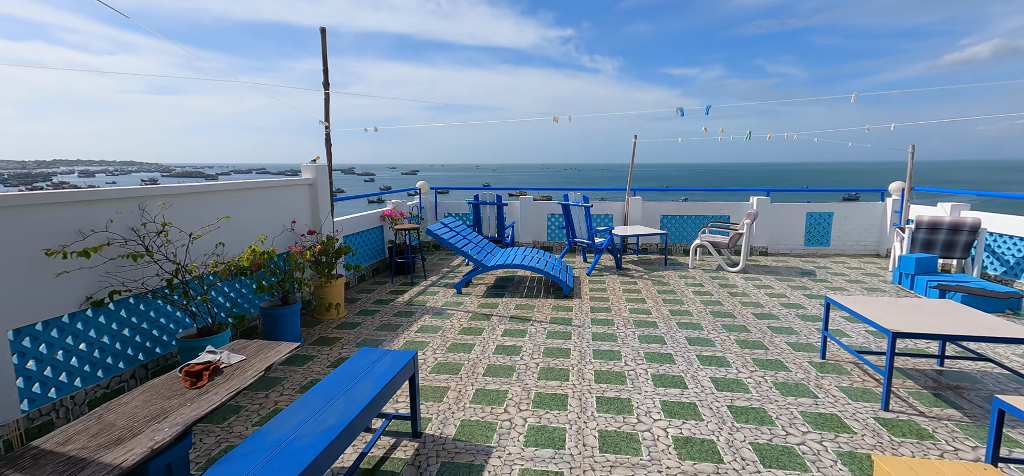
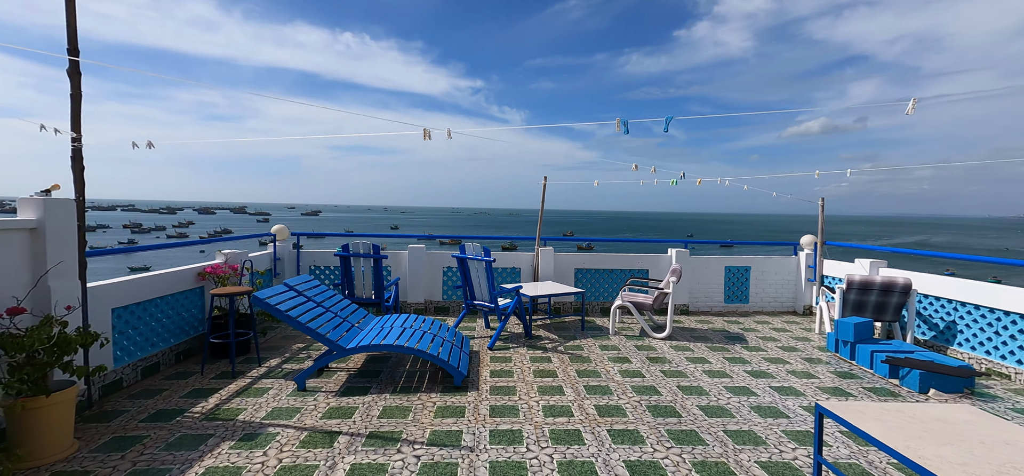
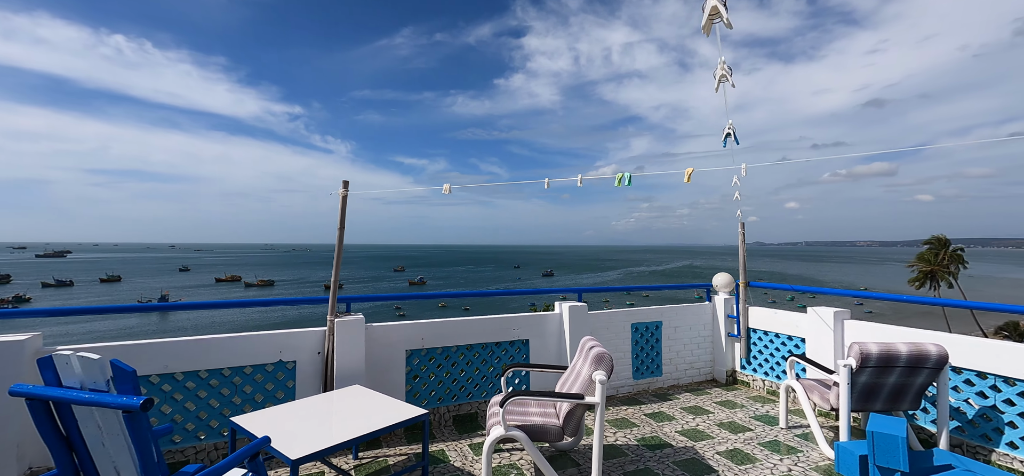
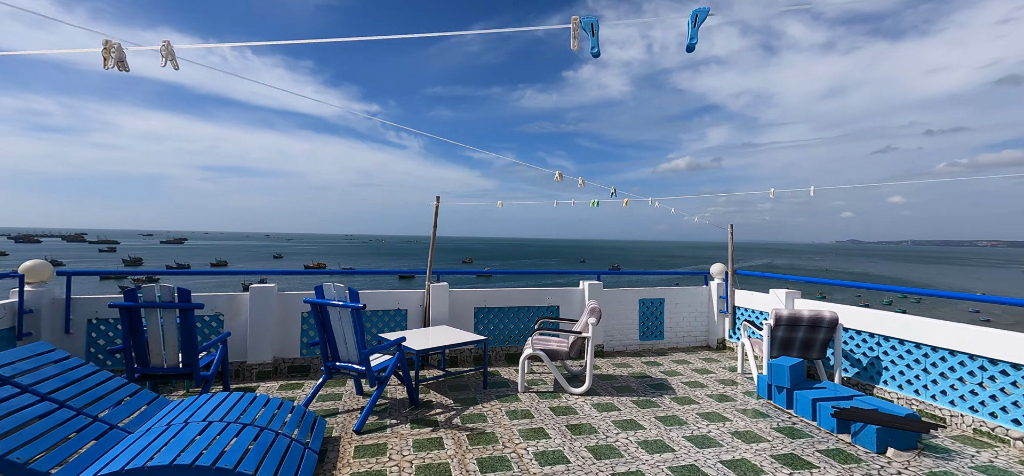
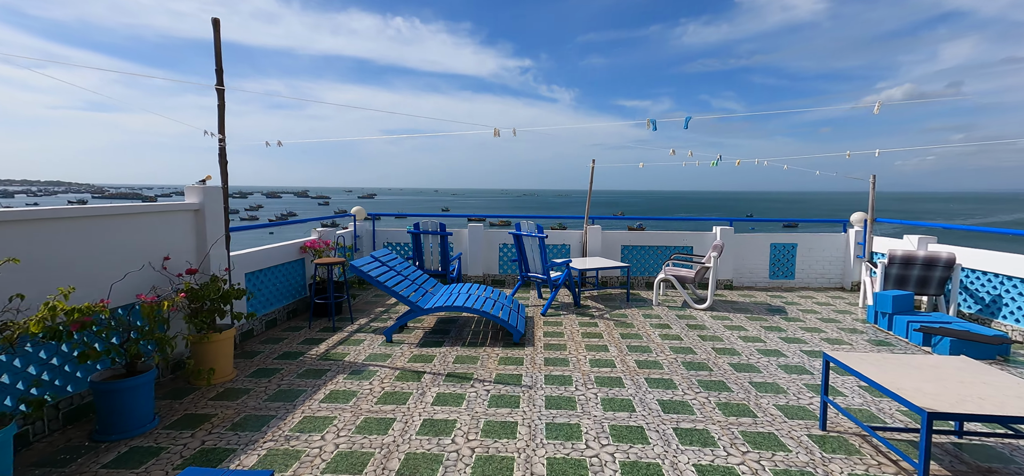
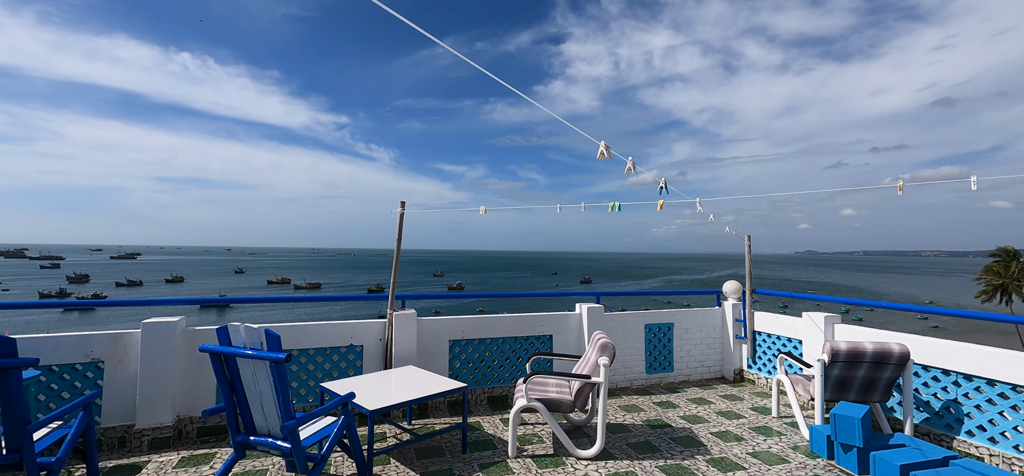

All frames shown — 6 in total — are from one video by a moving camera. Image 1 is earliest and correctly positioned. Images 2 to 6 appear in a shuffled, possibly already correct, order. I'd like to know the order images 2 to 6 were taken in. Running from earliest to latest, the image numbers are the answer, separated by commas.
5, 2, 4, 6, 3
